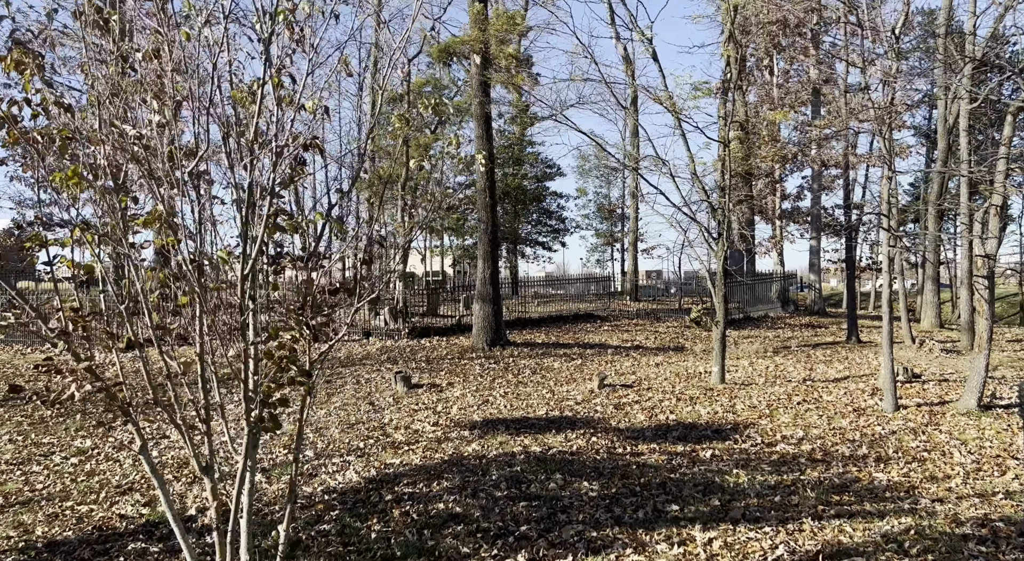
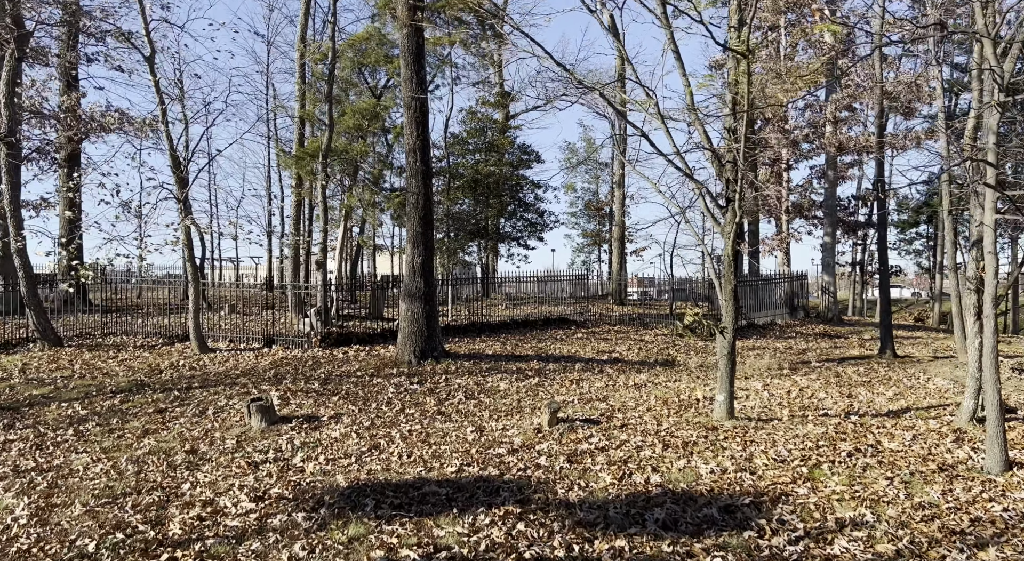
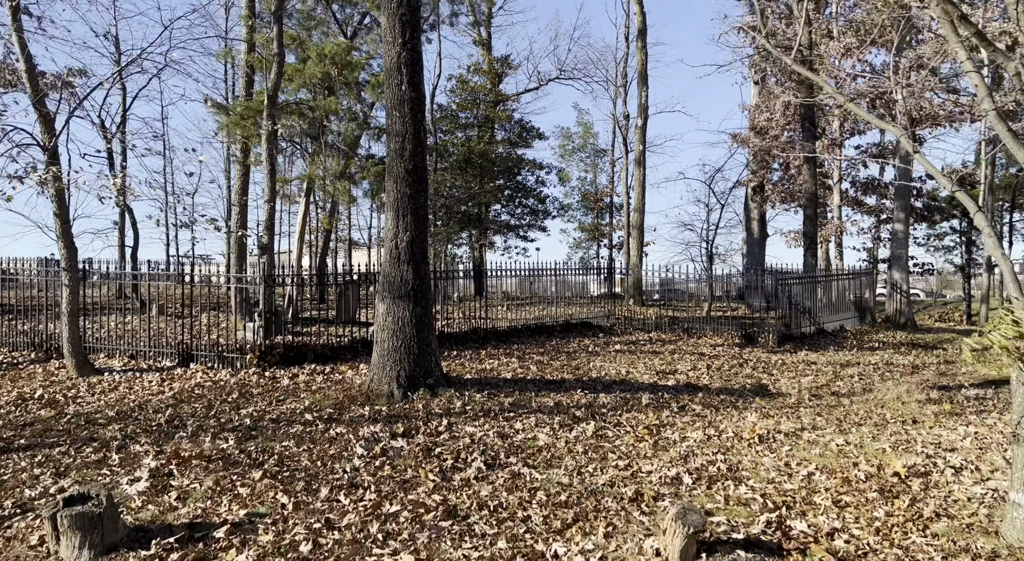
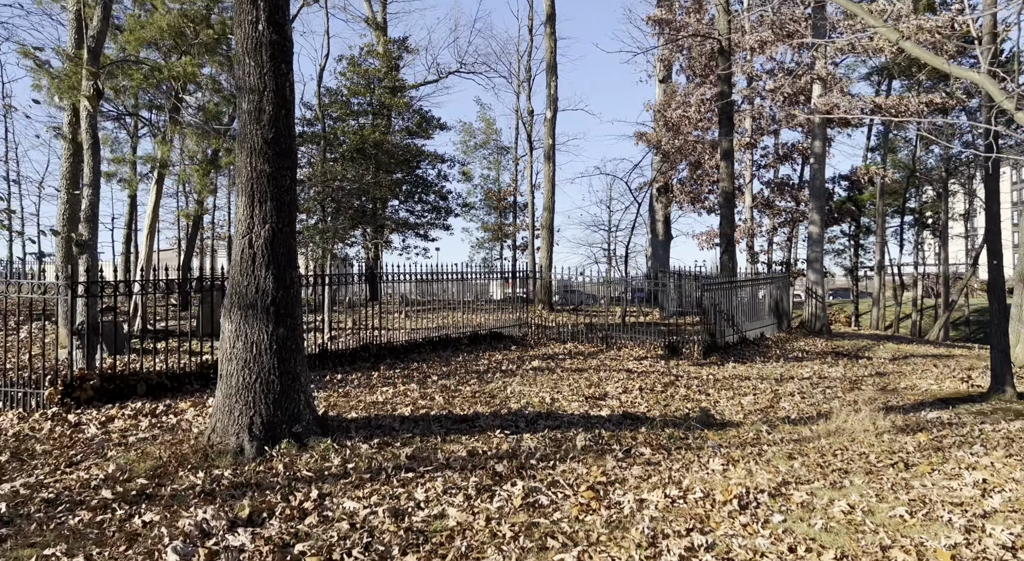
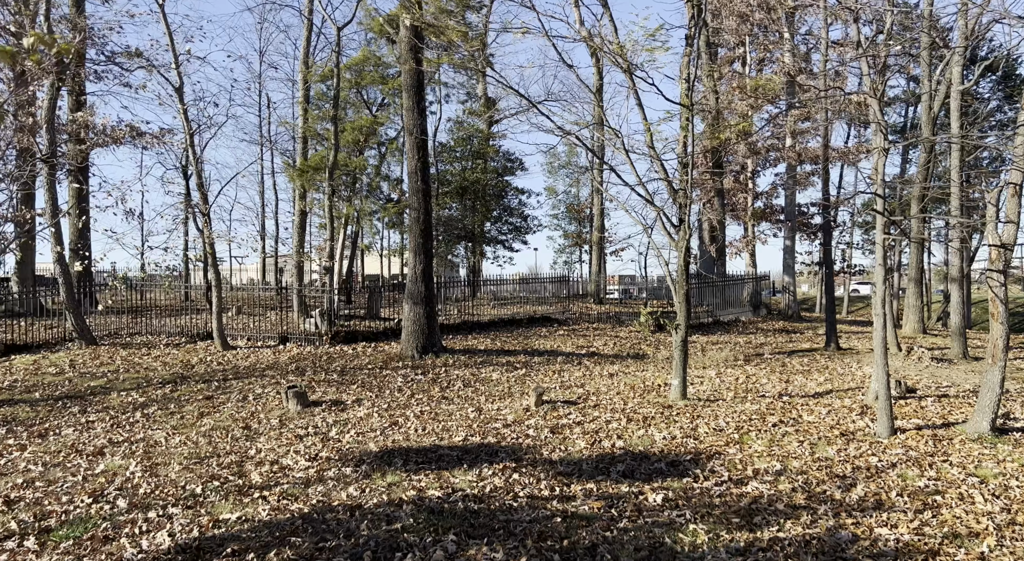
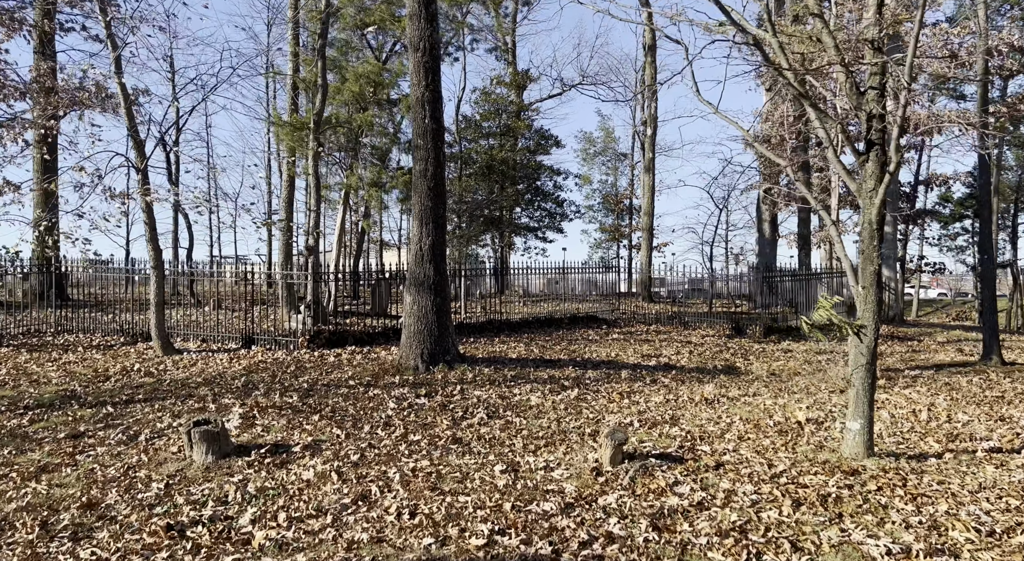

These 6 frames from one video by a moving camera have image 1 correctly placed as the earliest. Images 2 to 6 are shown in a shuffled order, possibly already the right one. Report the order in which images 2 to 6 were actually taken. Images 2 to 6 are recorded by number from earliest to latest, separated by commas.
5, 2, 6, 3, 4
